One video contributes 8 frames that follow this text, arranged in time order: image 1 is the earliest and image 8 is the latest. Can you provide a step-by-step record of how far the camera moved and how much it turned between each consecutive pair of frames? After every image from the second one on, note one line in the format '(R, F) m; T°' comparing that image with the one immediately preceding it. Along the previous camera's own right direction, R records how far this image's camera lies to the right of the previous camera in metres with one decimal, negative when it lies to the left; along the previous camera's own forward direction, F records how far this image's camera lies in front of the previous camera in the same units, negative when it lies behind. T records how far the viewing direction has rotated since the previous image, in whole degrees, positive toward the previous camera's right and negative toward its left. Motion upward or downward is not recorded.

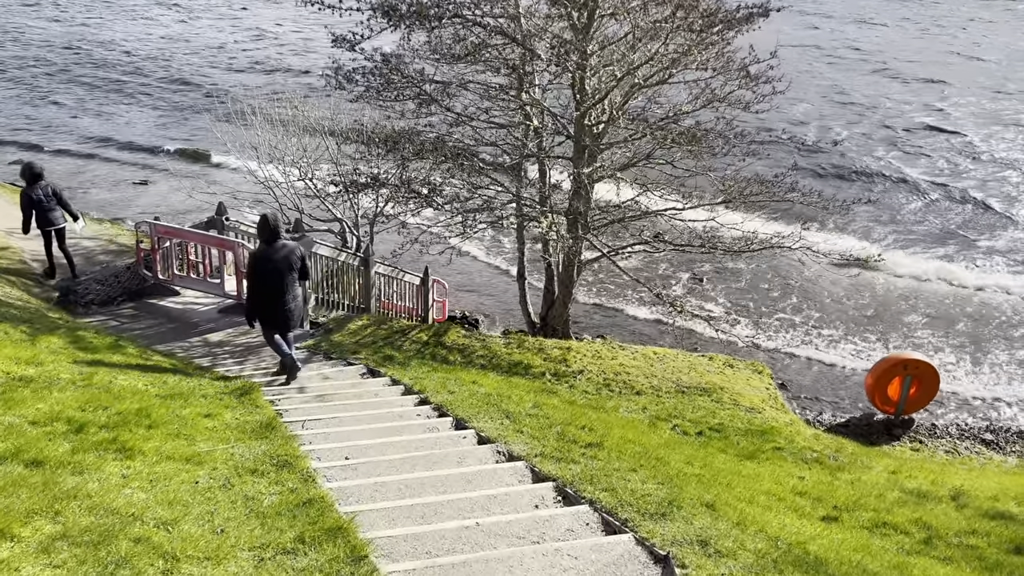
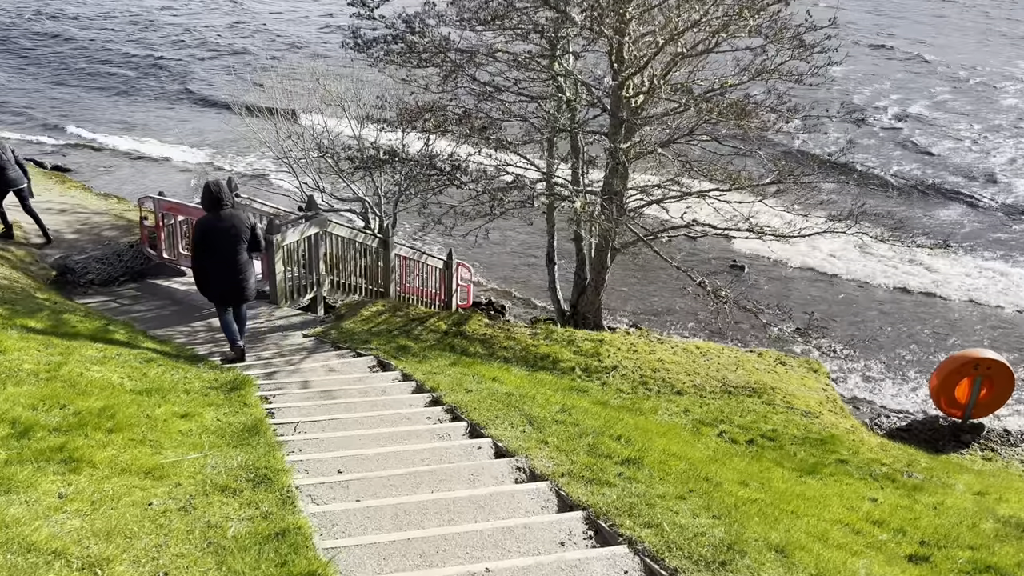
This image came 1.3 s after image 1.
(0.0, +1.0) m; -2°
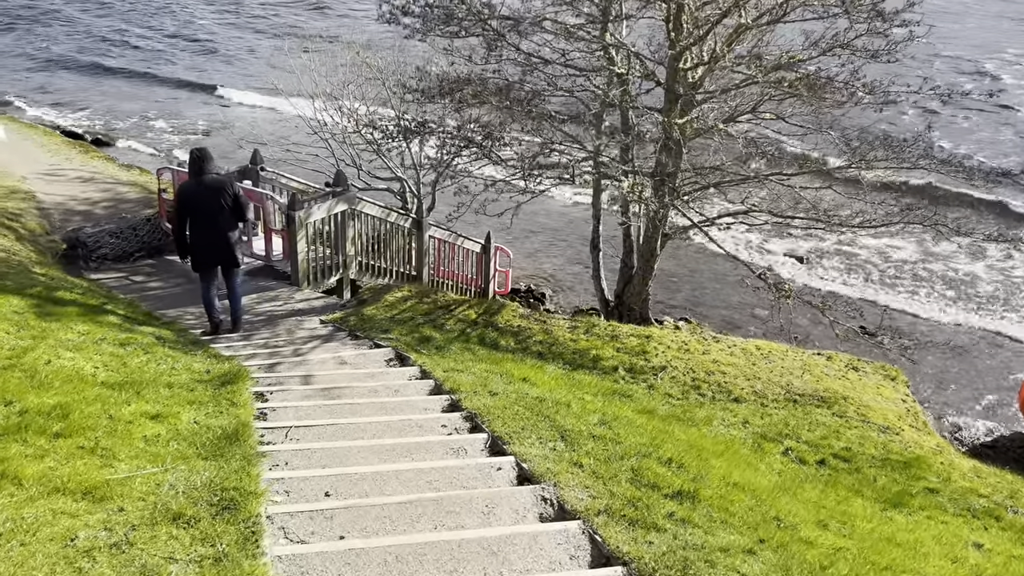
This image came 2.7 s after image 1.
(+0.1, +1.0) m; -3°
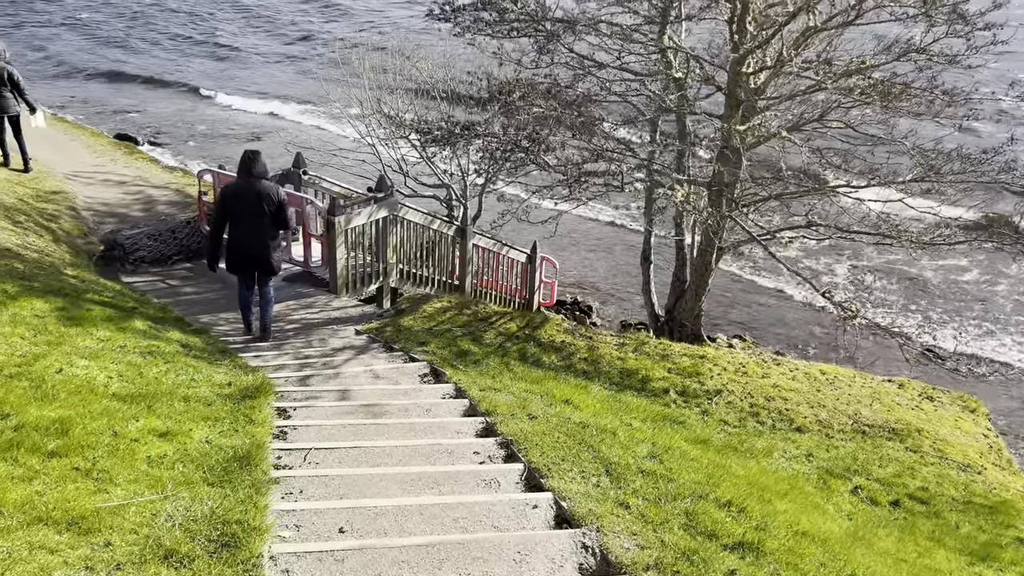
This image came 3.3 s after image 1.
(0.0, +0.5) m; -3°
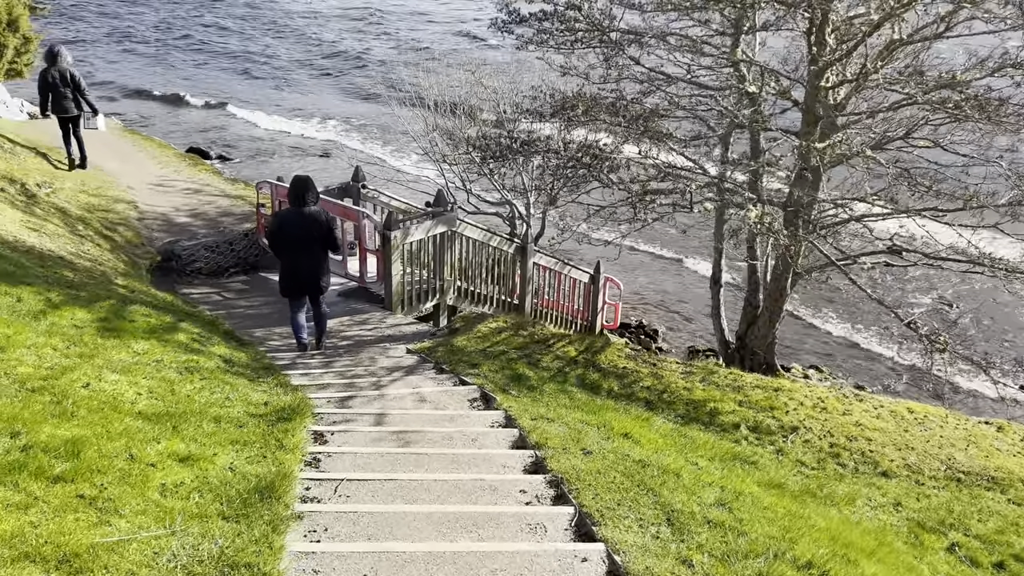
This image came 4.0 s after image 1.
(+0.1, +0.5) m; -4°
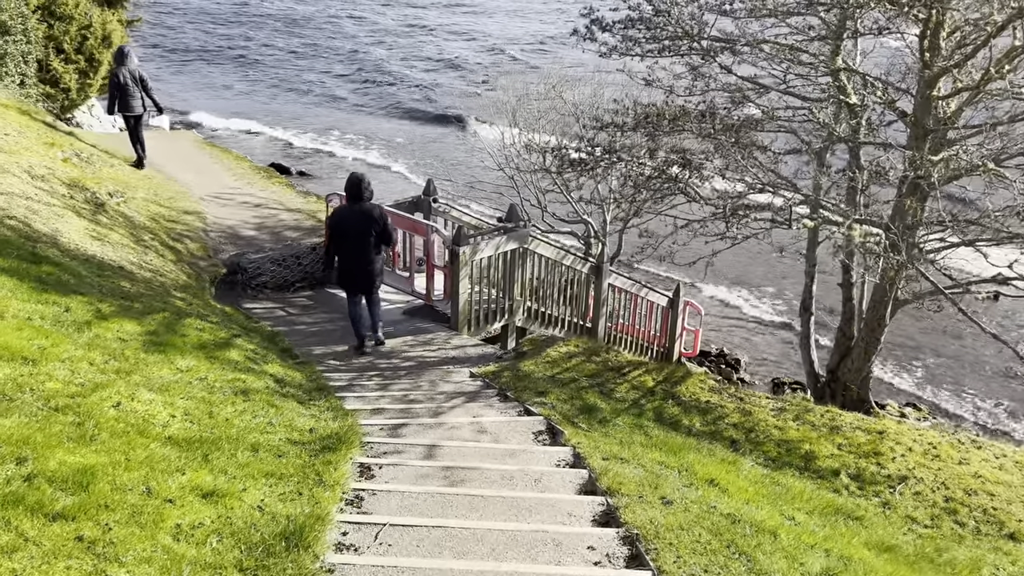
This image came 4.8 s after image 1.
(0.0, +0.6) m; -5°
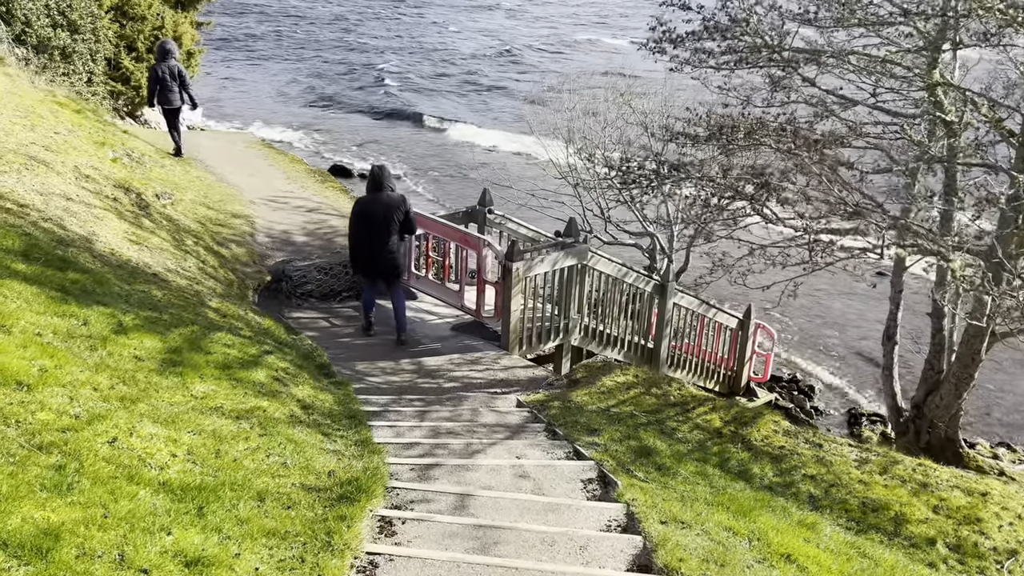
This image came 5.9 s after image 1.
(+0.1, +0.6) m; -4°
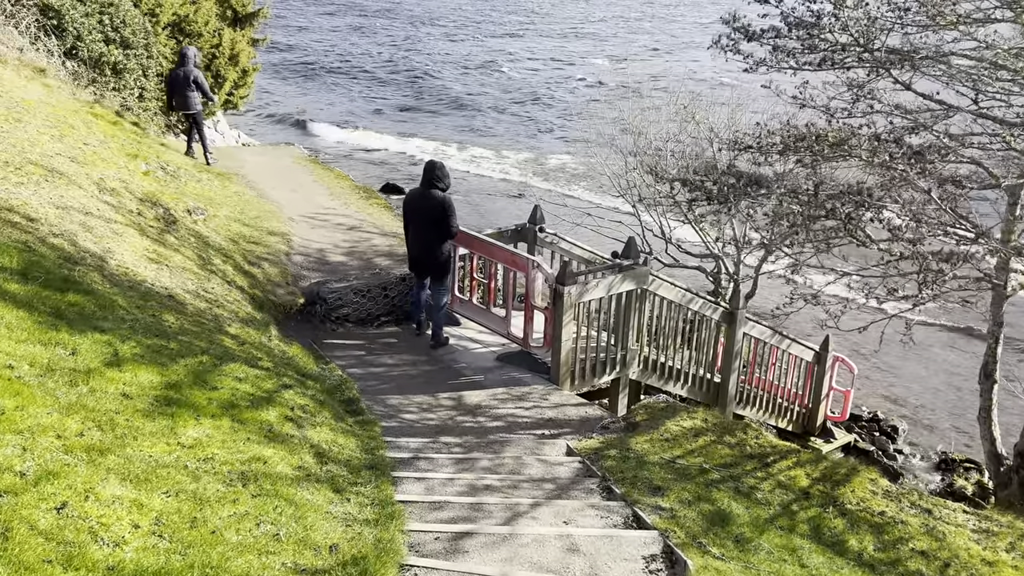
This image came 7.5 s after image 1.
(0.0, +0.9) m; -4°
